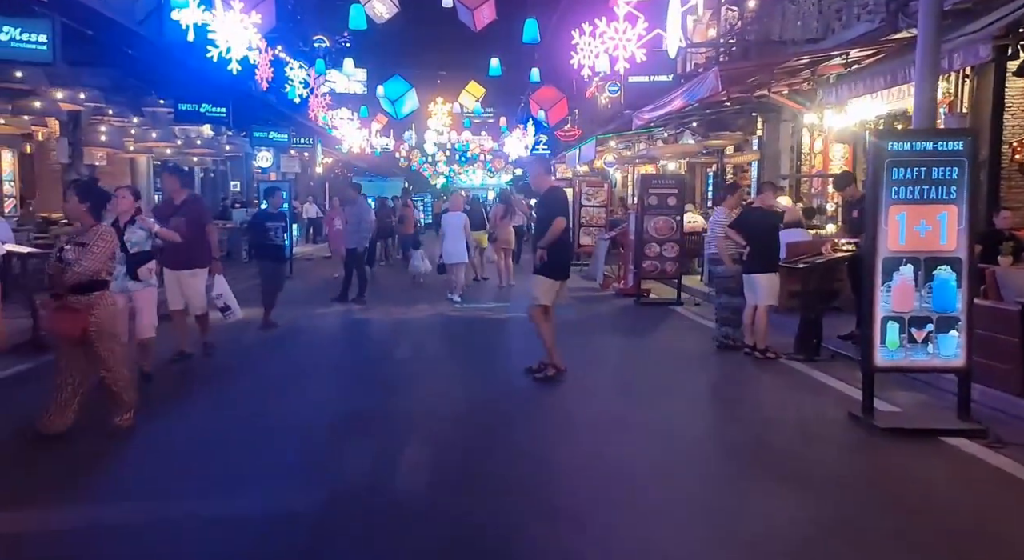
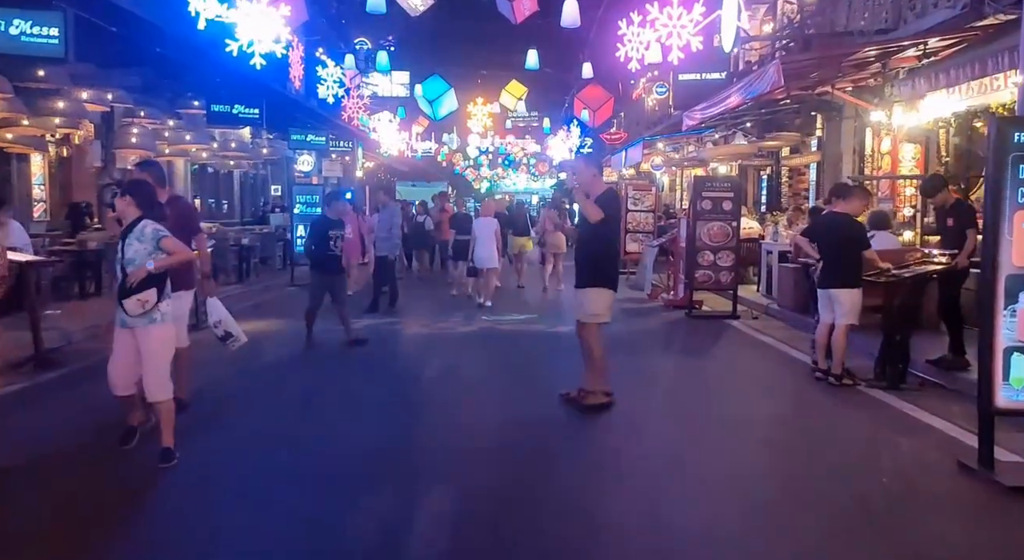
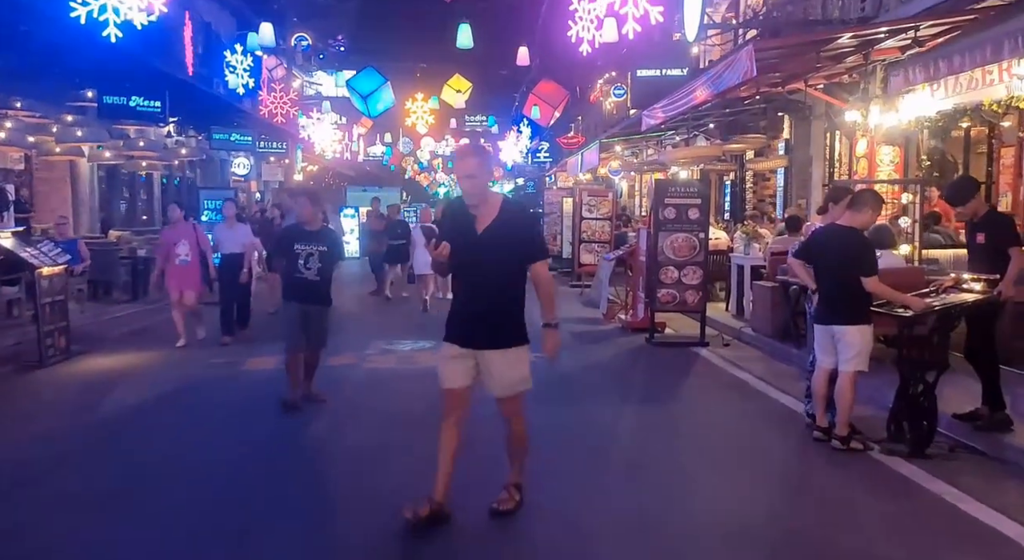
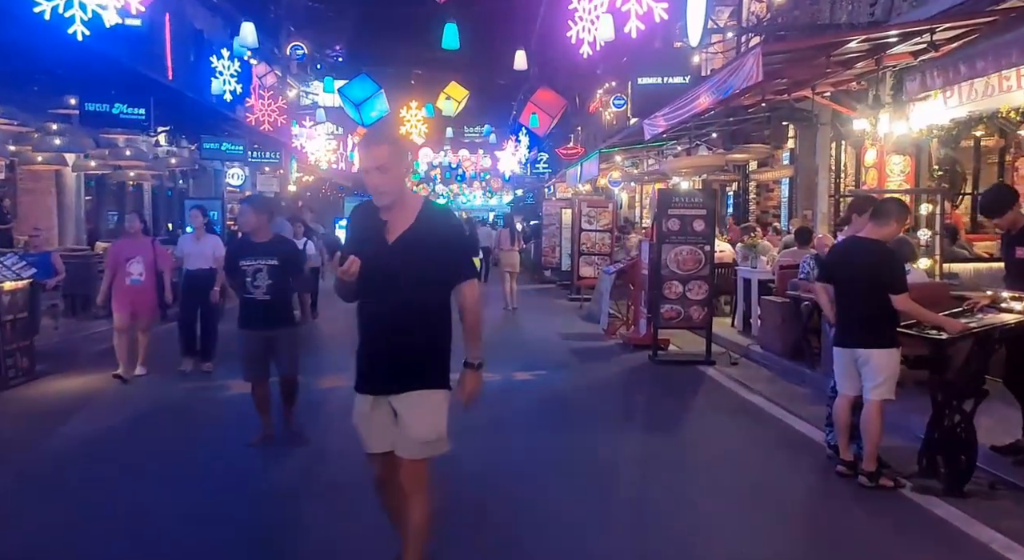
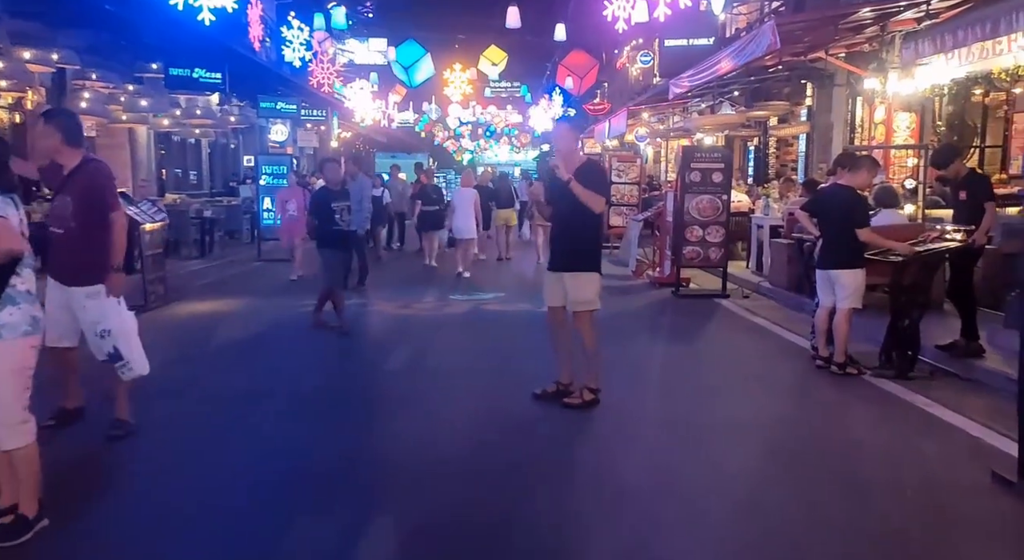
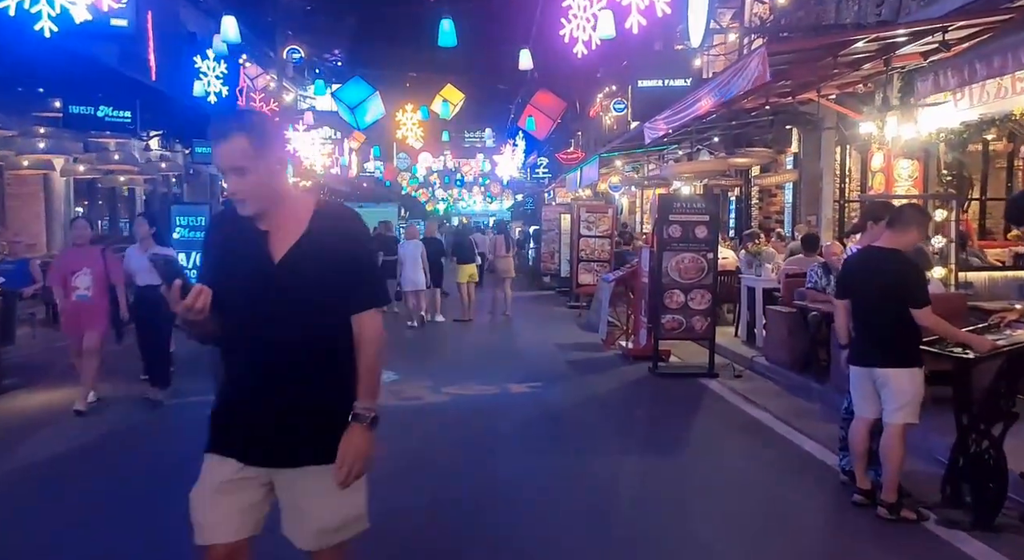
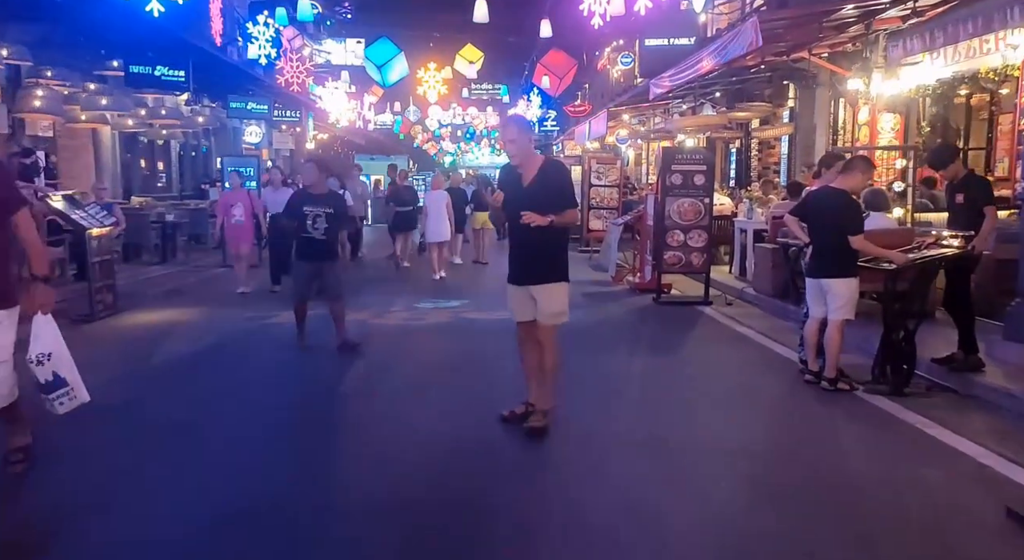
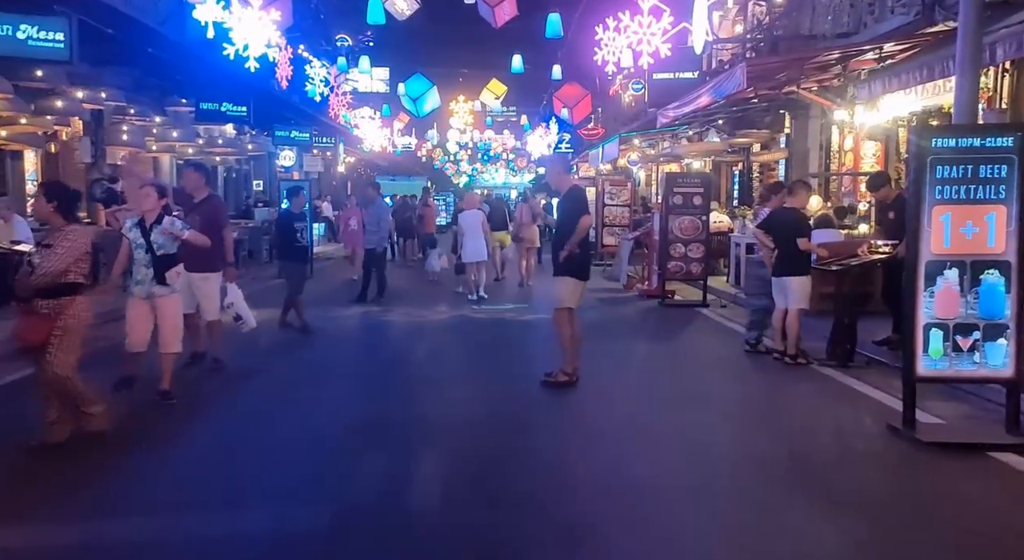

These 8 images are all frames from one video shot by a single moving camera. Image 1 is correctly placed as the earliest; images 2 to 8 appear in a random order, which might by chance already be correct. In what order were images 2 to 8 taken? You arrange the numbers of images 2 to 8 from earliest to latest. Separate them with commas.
8, 2, 5, 7, 3, 4, 6
